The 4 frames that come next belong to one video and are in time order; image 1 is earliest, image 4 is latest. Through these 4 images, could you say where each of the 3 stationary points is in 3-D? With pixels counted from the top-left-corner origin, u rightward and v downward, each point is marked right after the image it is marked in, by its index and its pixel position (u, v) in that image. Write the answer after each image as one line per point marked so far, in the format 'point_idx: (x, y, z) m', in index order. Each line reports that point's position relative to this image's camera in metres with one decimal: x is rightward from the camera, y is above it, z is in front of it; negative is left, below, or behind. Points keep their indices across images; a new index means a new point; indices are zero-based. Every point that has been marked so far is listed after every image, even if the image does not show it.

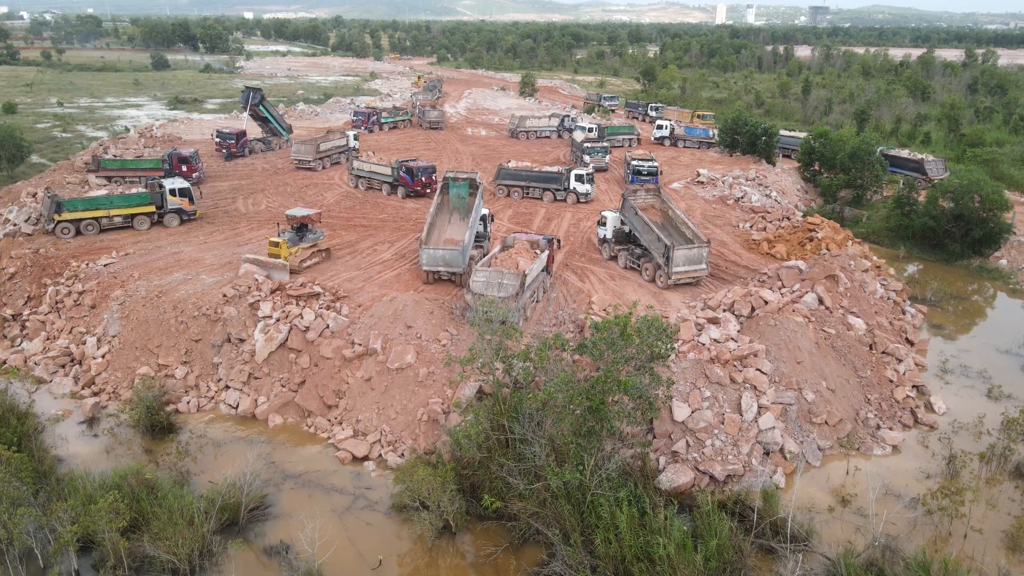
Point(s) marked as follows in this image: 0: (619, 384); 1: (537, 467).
0: (+1.7, -1.5, +9.6) m
1: (+0.4, -3.0, +10.0) m
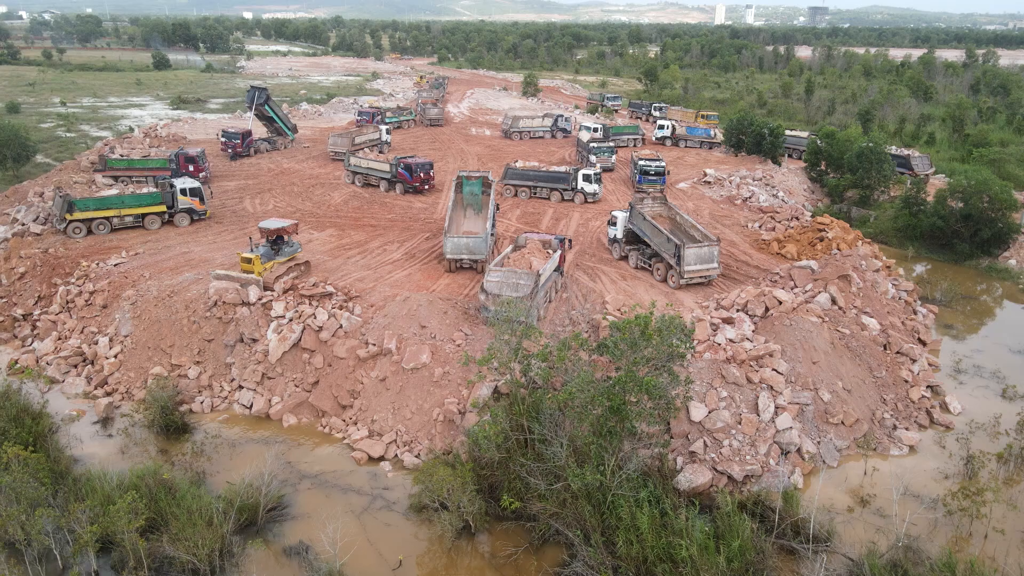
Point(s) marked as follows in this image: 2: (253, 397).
0: (+2.1, -1.5, +9.6) m
1: (+0.8, -3.0, +10.0) m
2: (-5.8, -2.4, +13.6) m
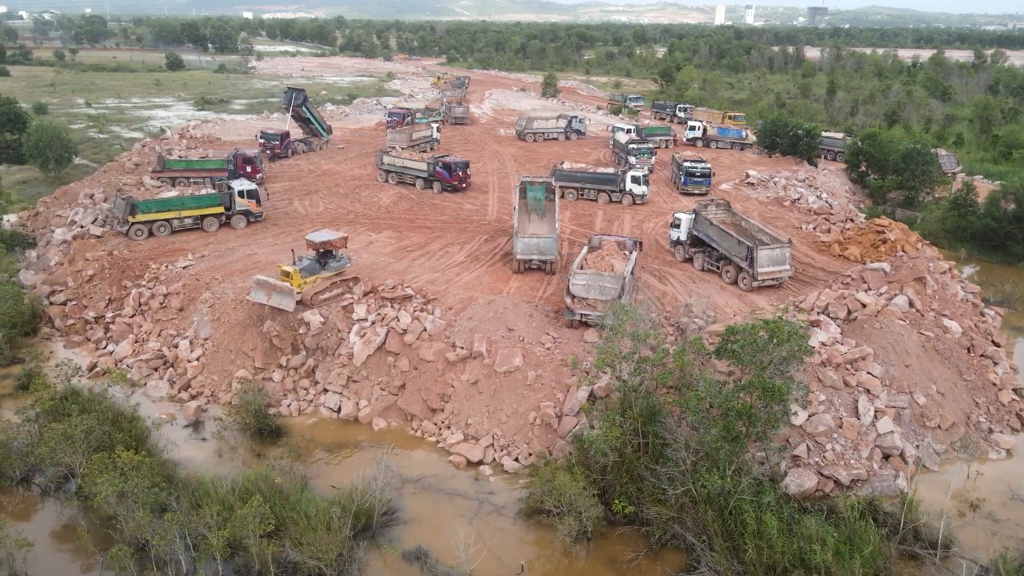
0: (+4.0, -1.6, +9.6) m
1: (+2.7, -3.0, +9.9) m
2: (-3.8, -2.5, +13.5) m
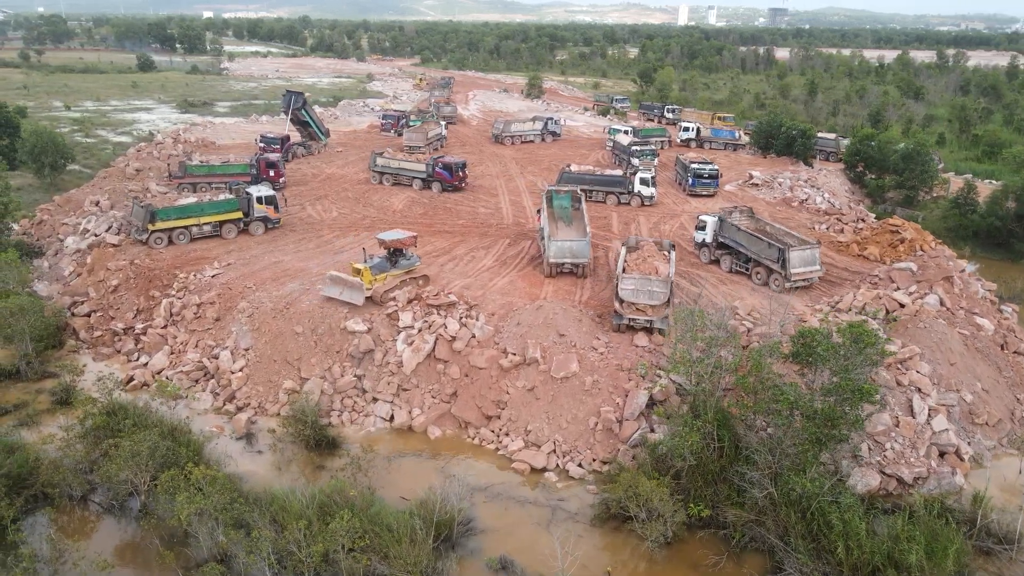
0: (+5.4, -1.6, +9.8) m
1: (+4.1, -3.1, +10.1) m
2: (-2.6, -2.7, +13.4) m
